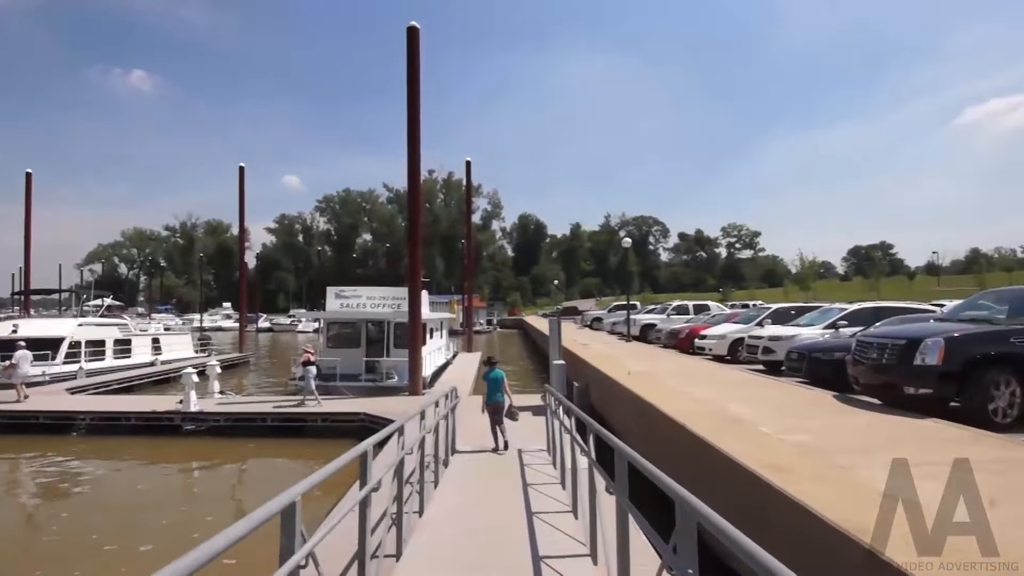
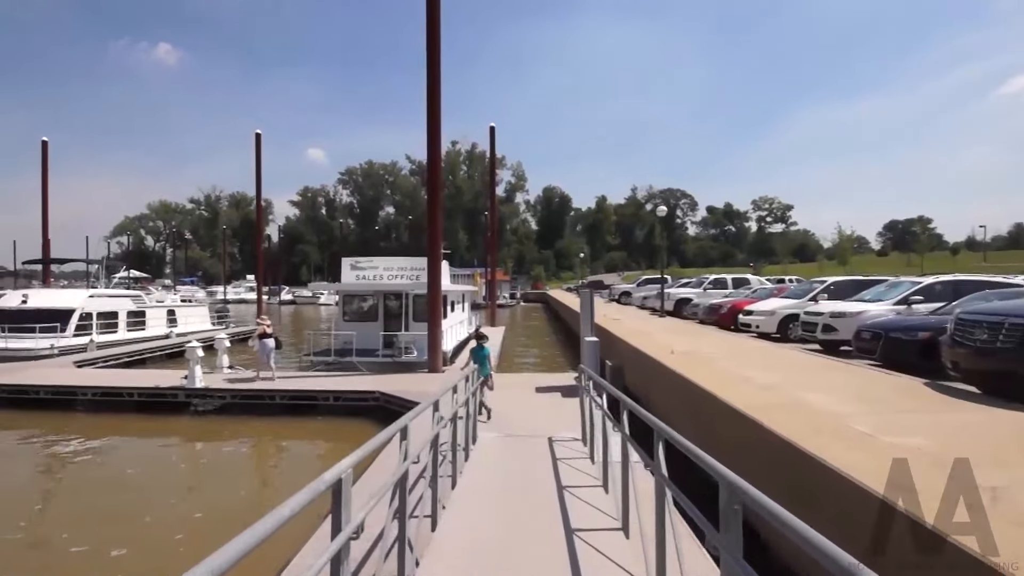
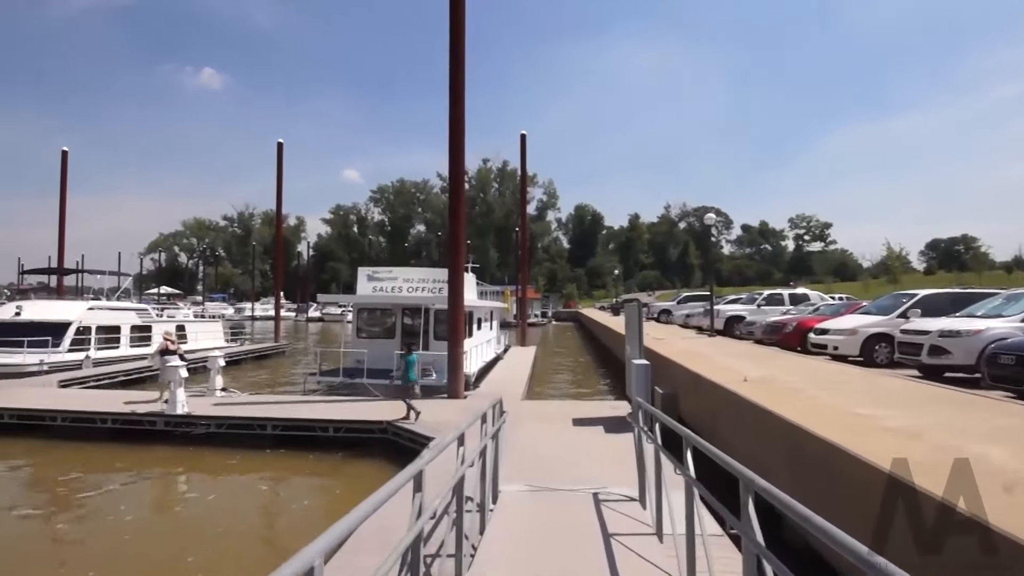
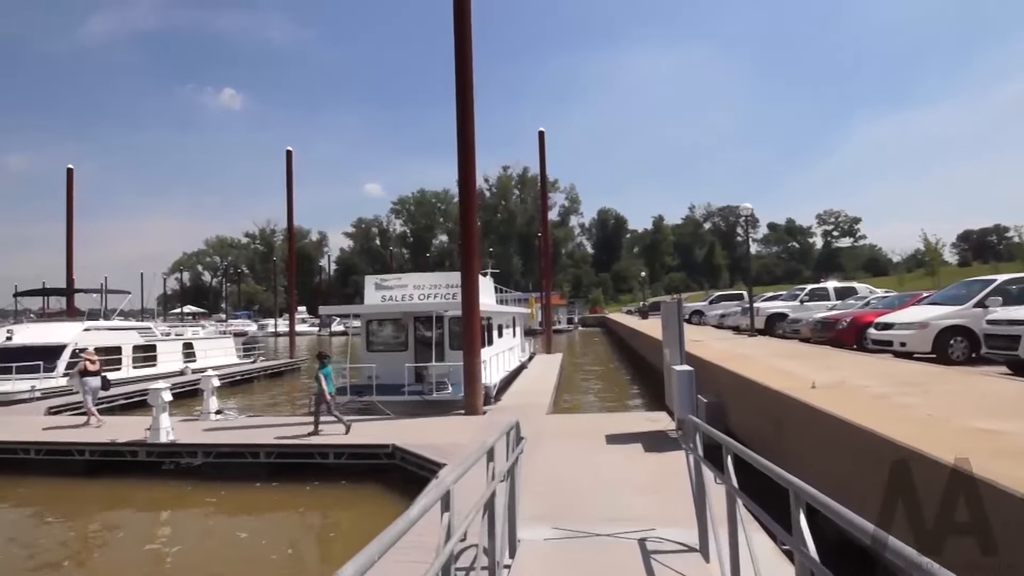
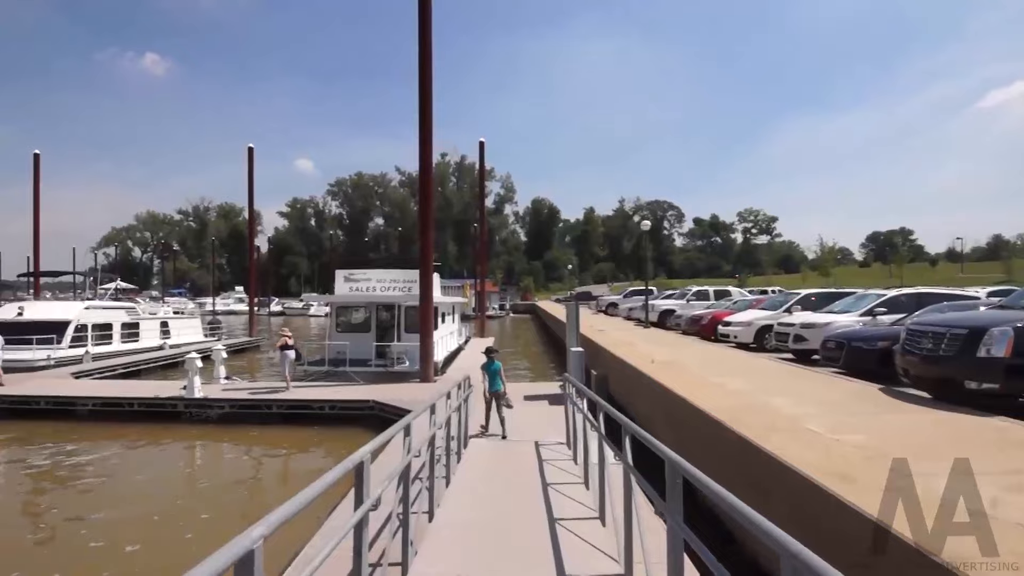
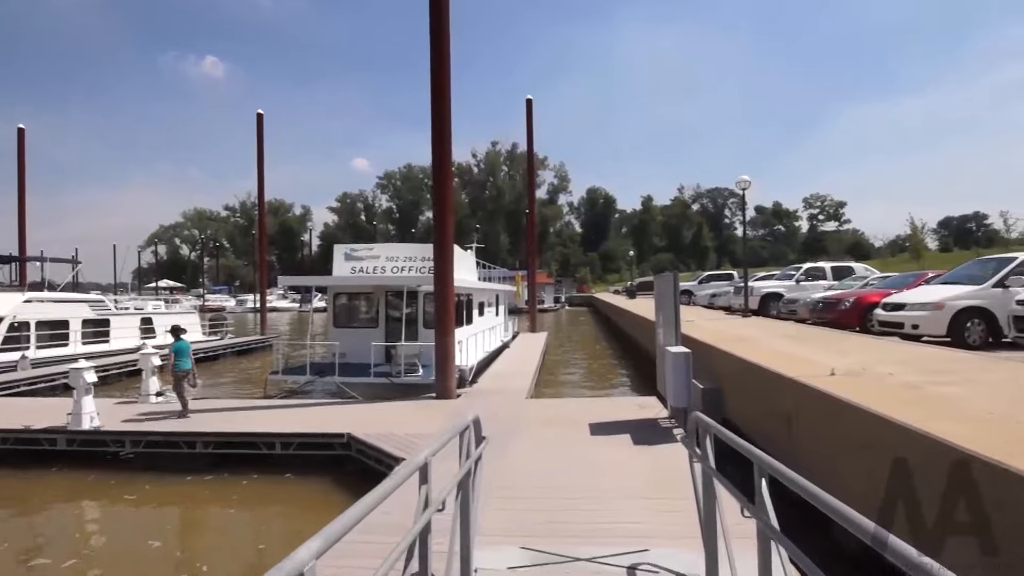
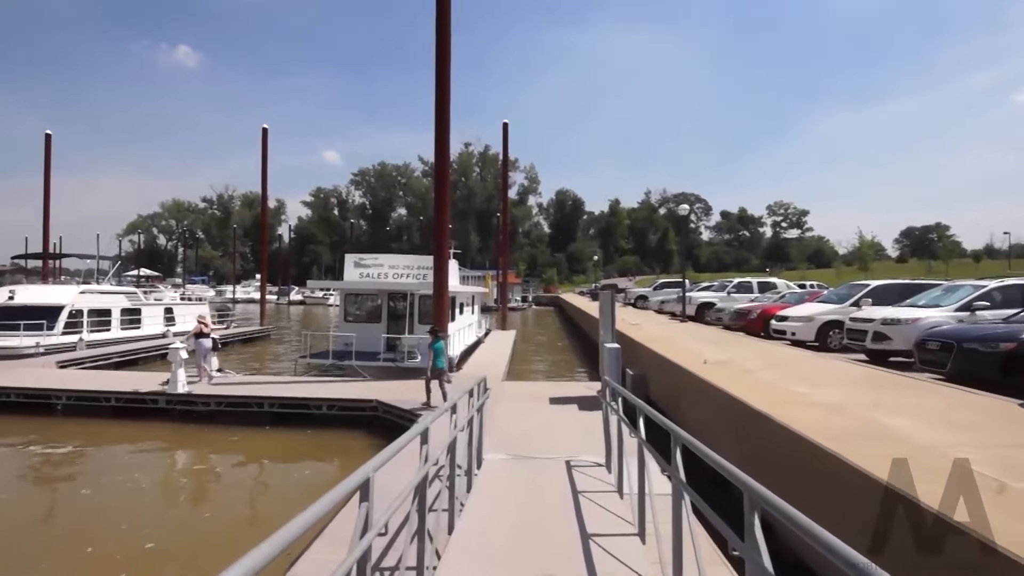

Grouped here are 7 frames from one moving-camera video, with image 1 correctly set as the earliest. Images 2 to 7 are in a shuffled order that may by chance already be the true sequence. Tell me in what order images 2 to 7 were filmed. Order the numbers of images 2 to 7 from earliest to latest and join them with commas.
5, 2, 7, 3, 4, 6
